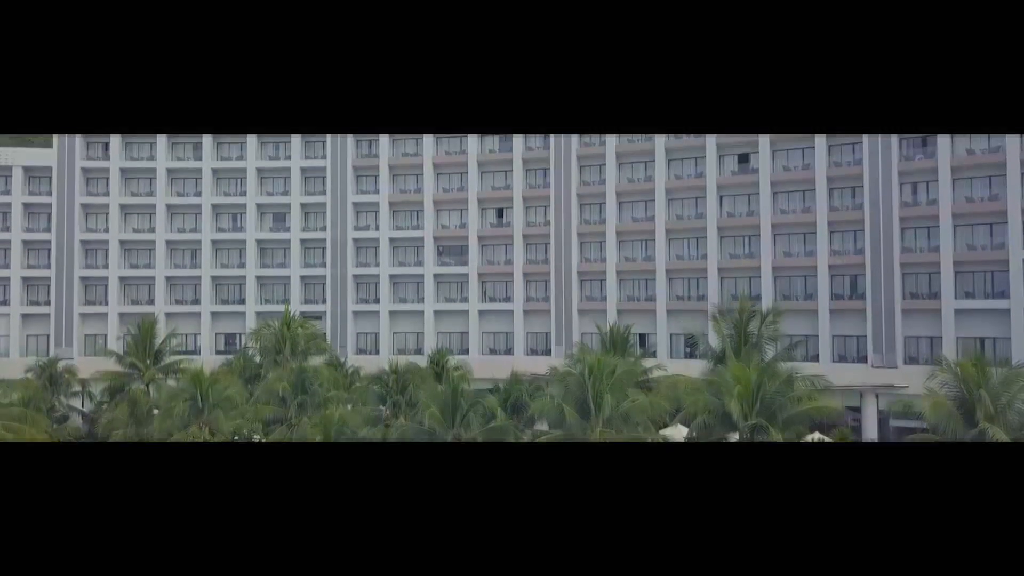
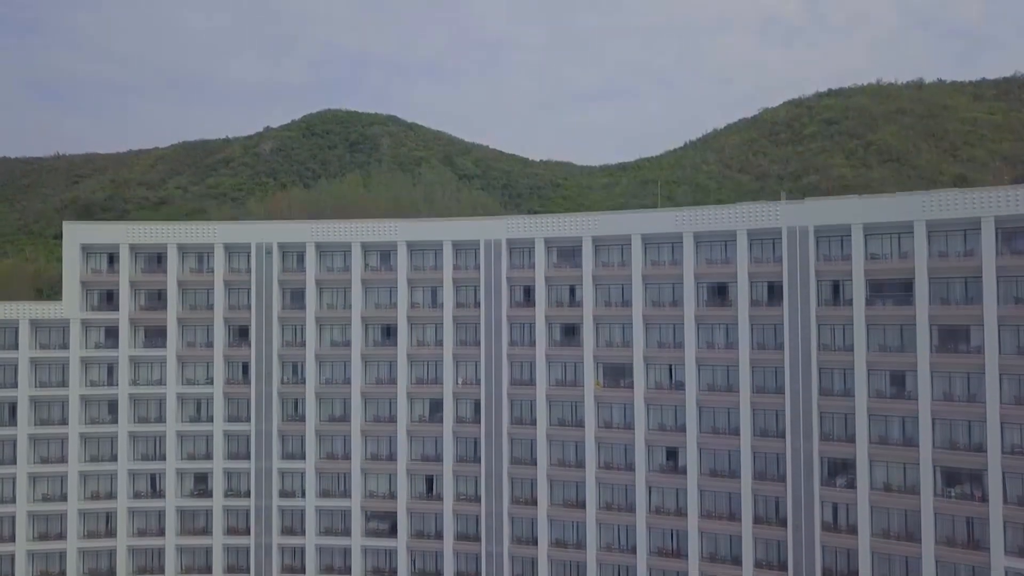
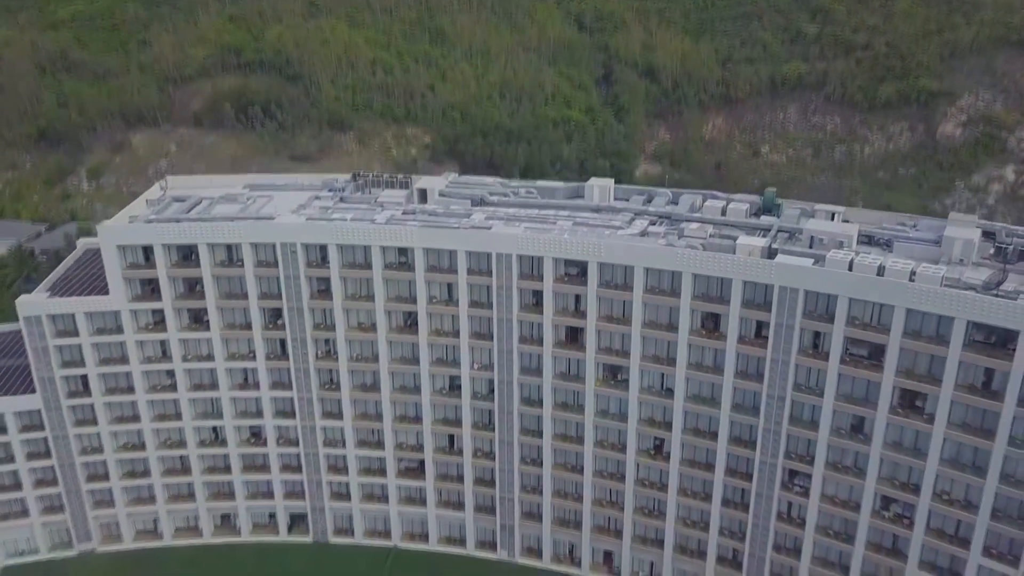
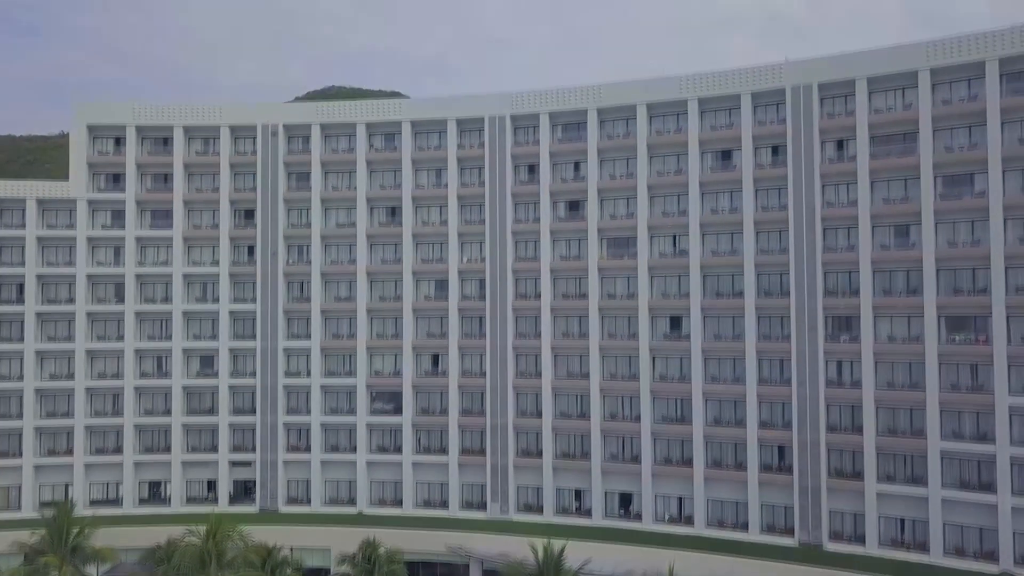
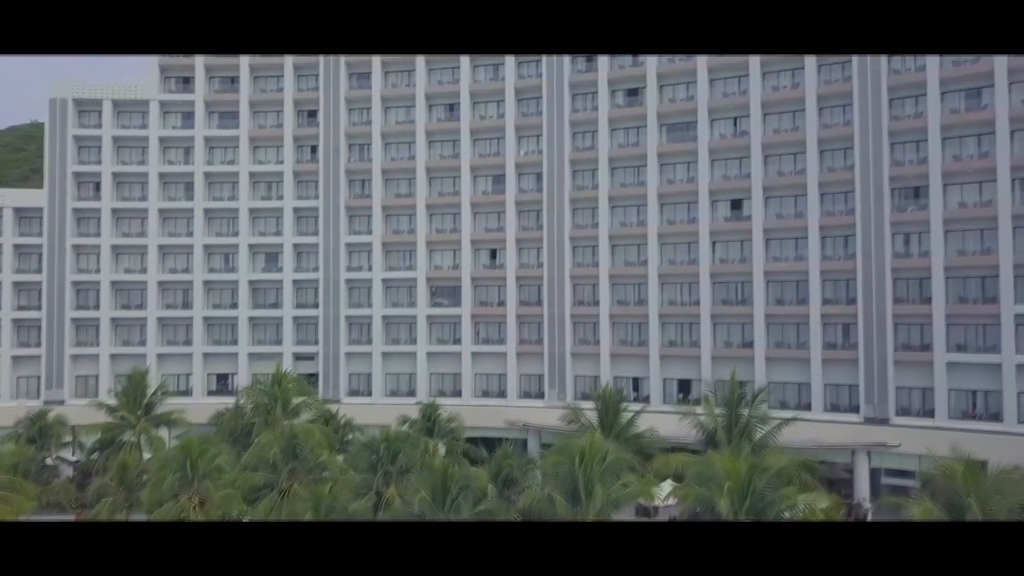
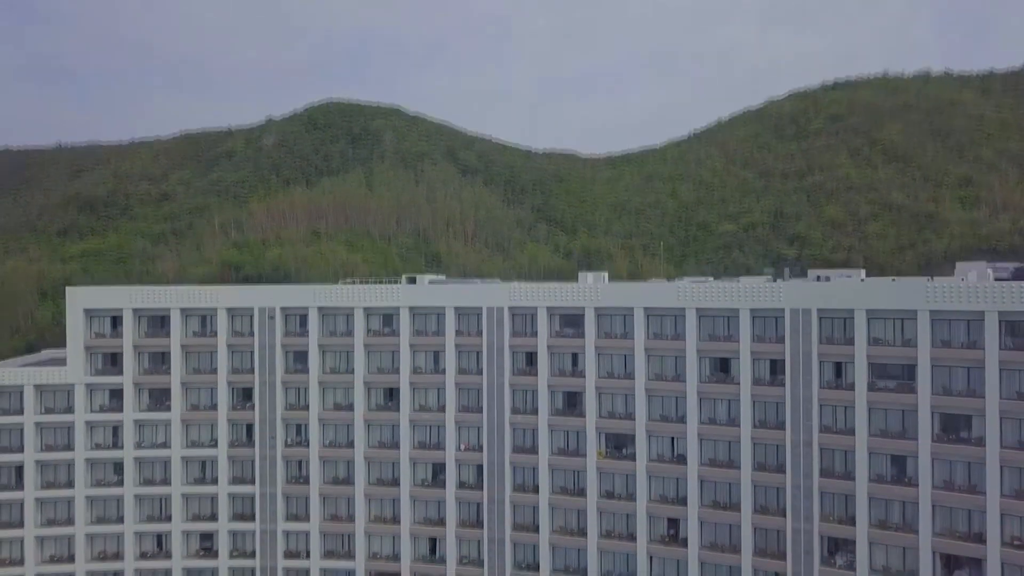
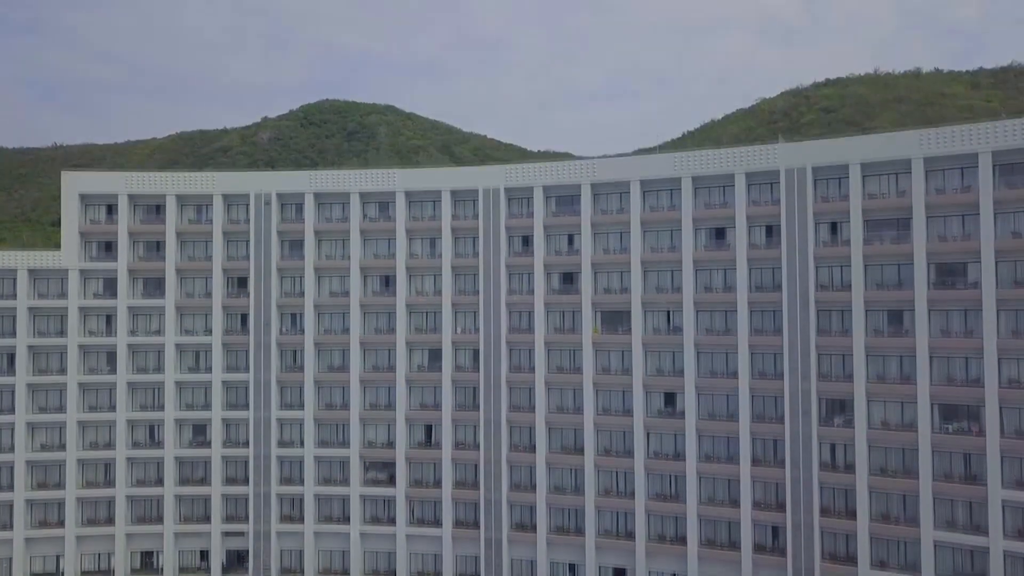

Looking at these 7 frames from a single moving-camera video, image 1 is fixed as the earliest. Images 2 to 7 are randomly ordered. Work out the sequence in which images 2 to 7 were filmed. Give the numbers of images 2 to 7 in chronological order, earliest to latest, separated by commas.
5, 4, 7, 2, 6, 3
